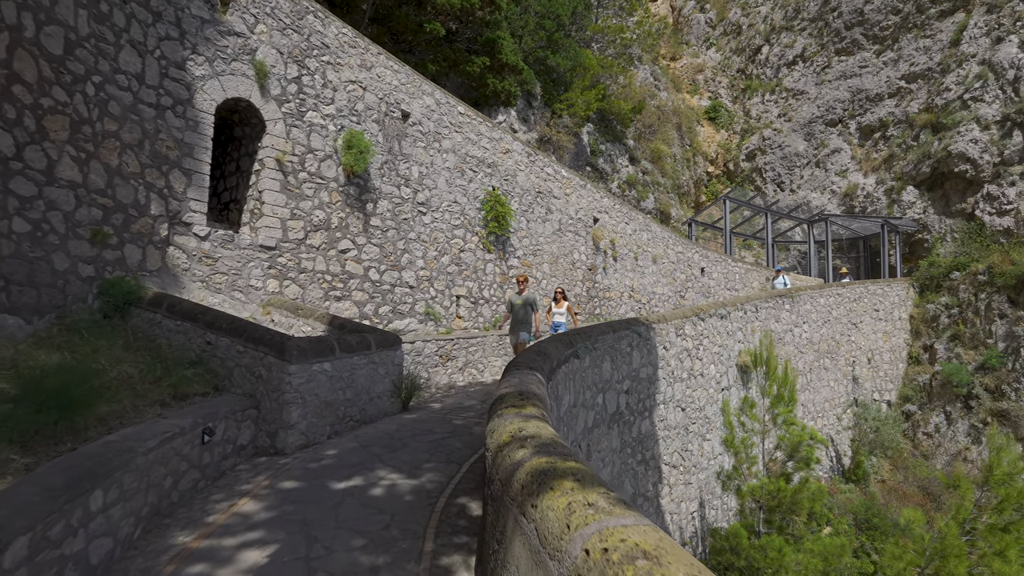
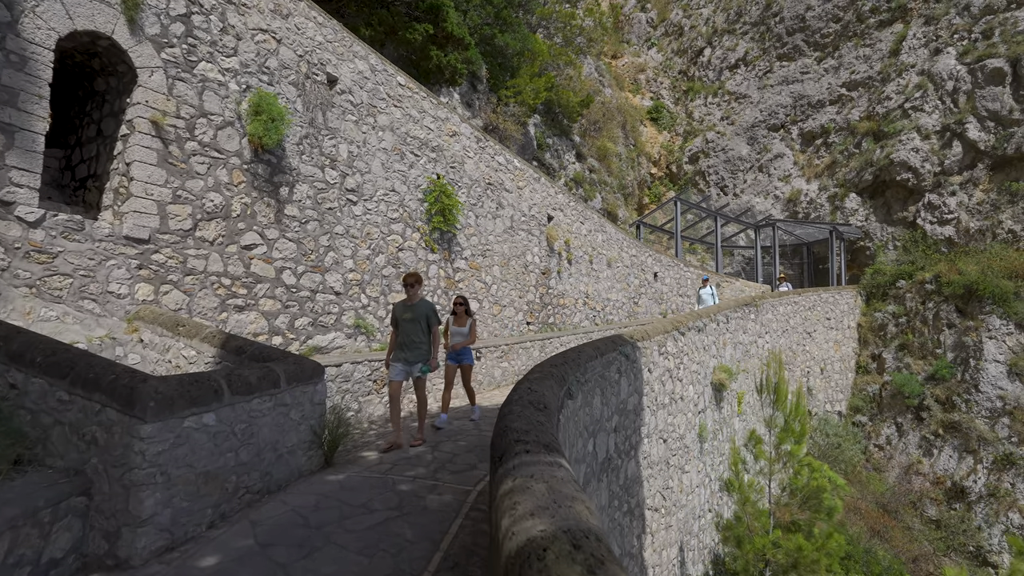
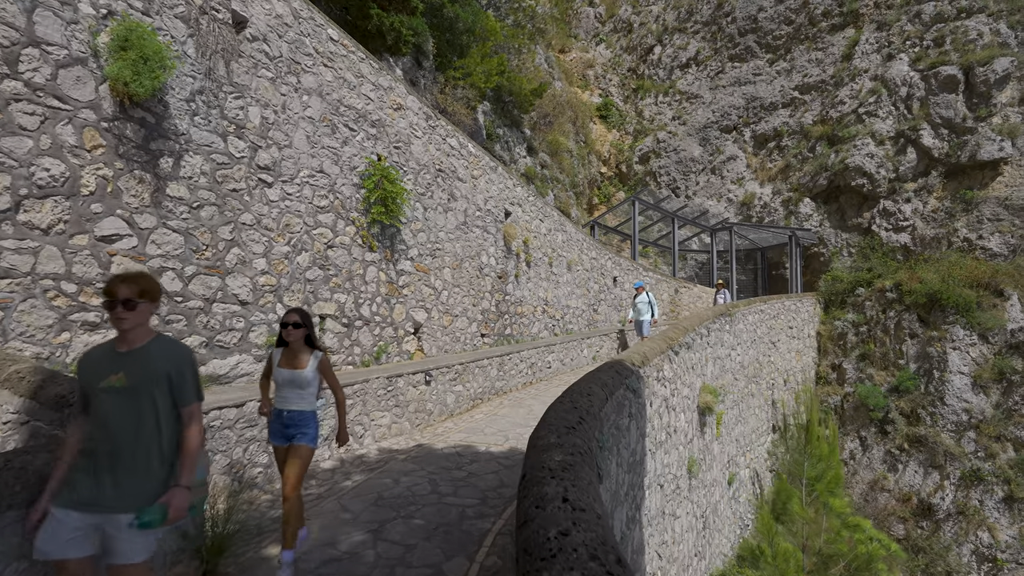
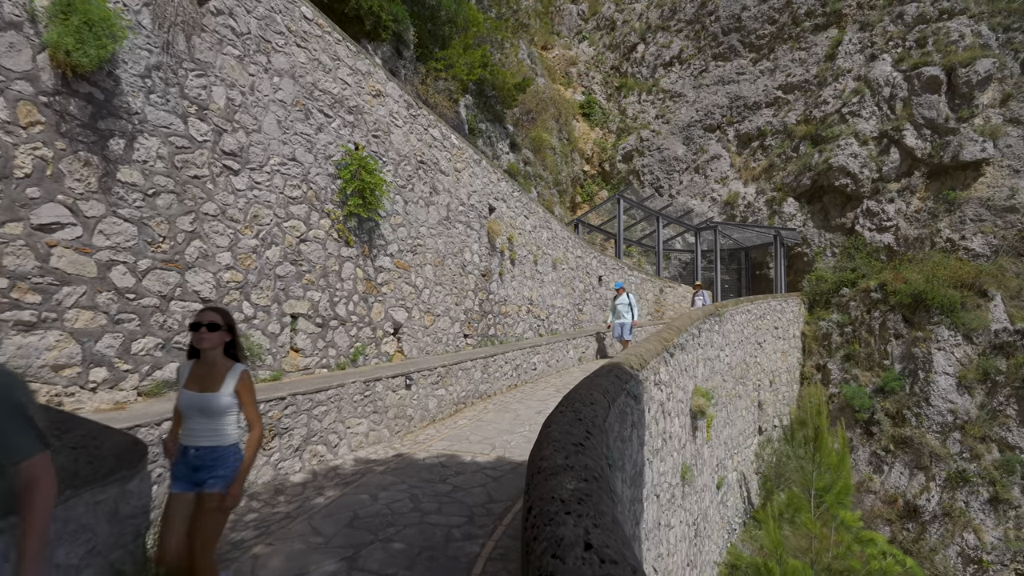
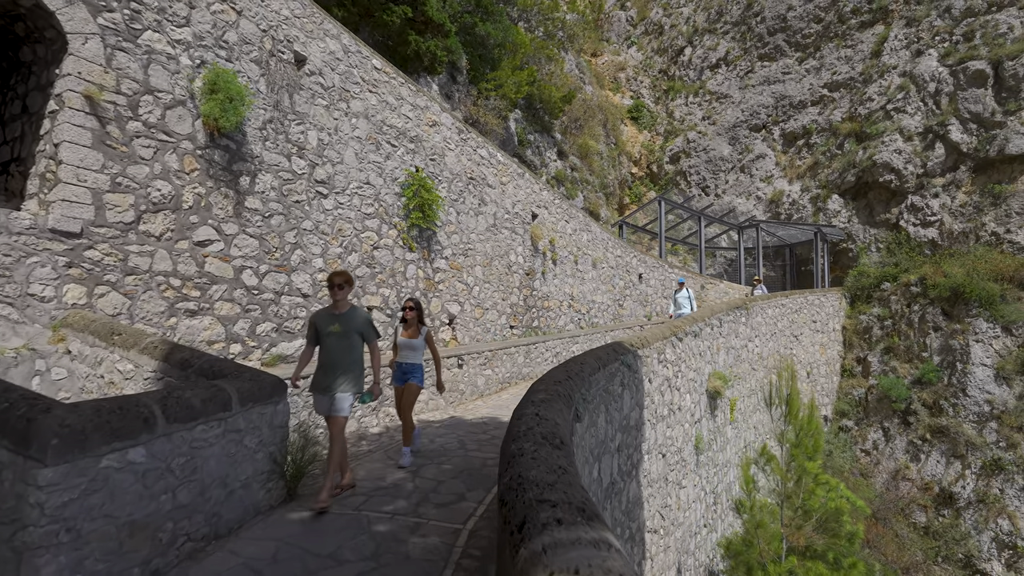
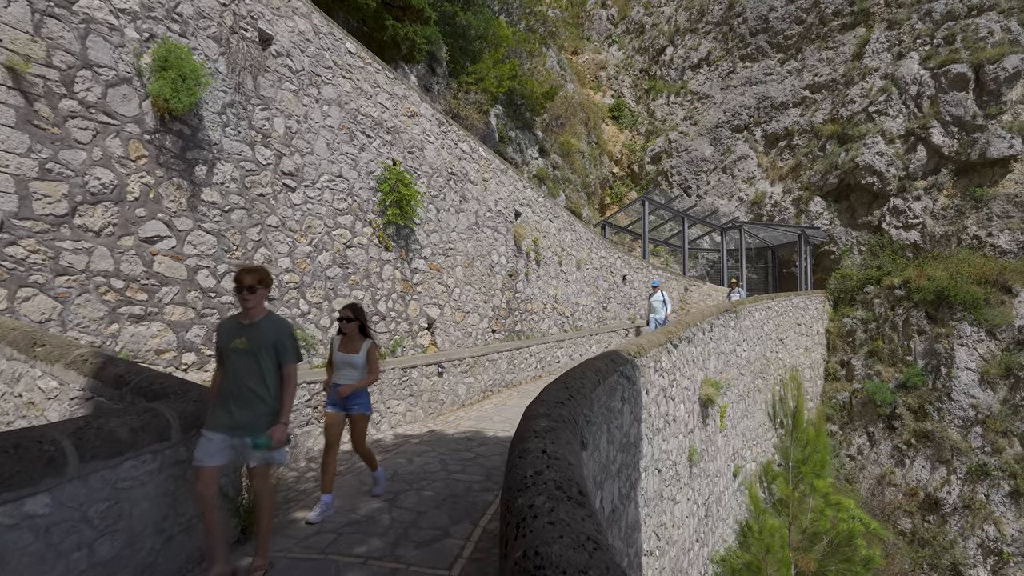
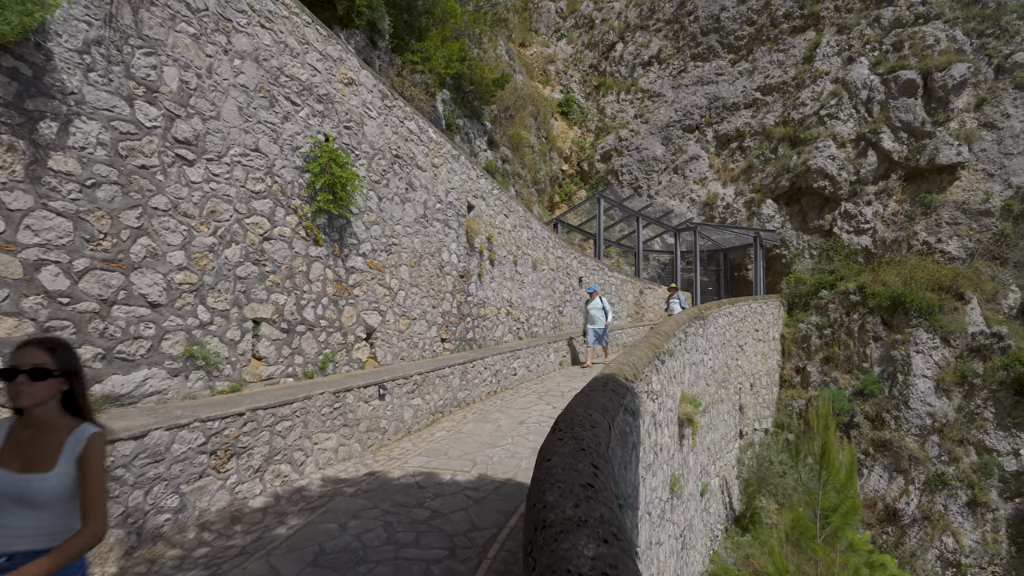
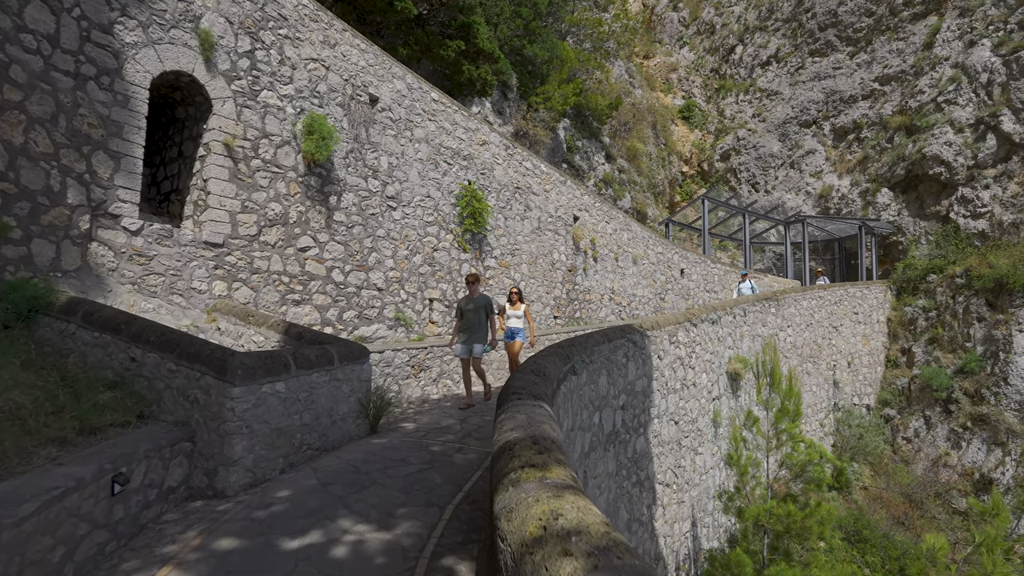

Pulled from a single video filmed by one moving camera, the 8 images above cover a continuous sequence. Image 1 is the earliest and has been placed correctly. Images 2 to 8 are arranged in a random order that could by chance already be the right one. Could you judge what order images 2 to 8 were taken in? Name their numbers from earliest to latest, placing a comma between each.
8, 2, 5, 6, 3, 4, 7
